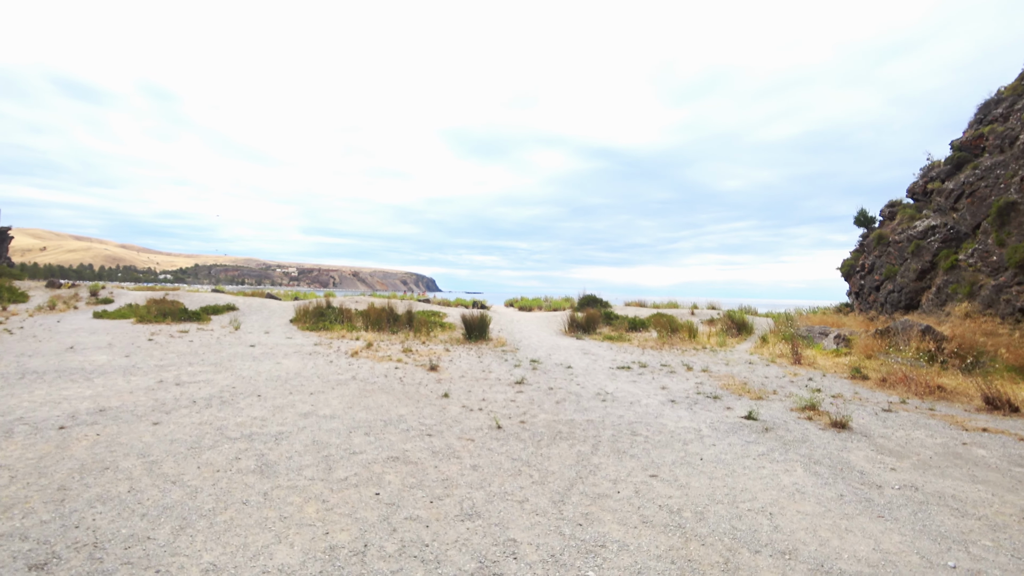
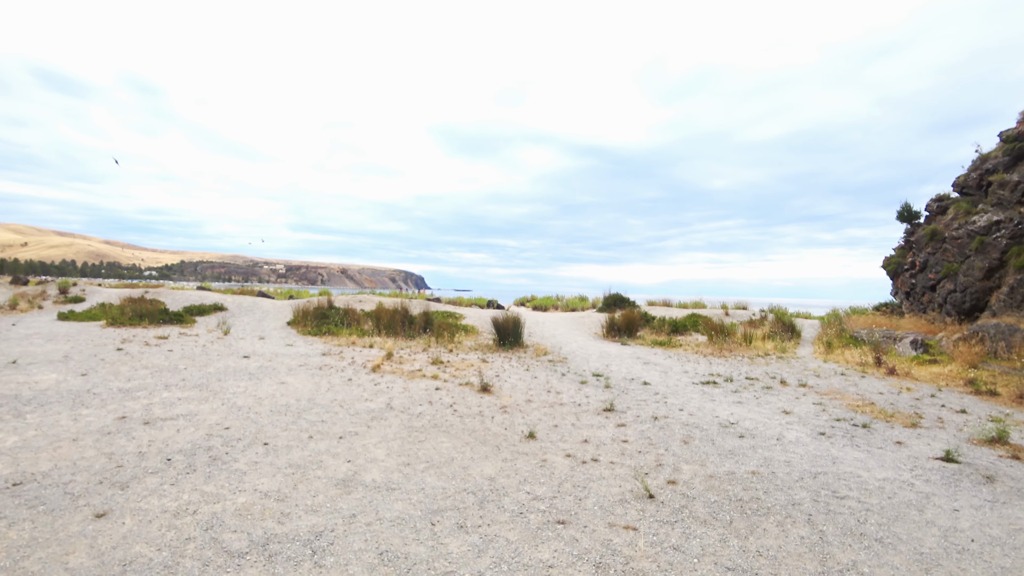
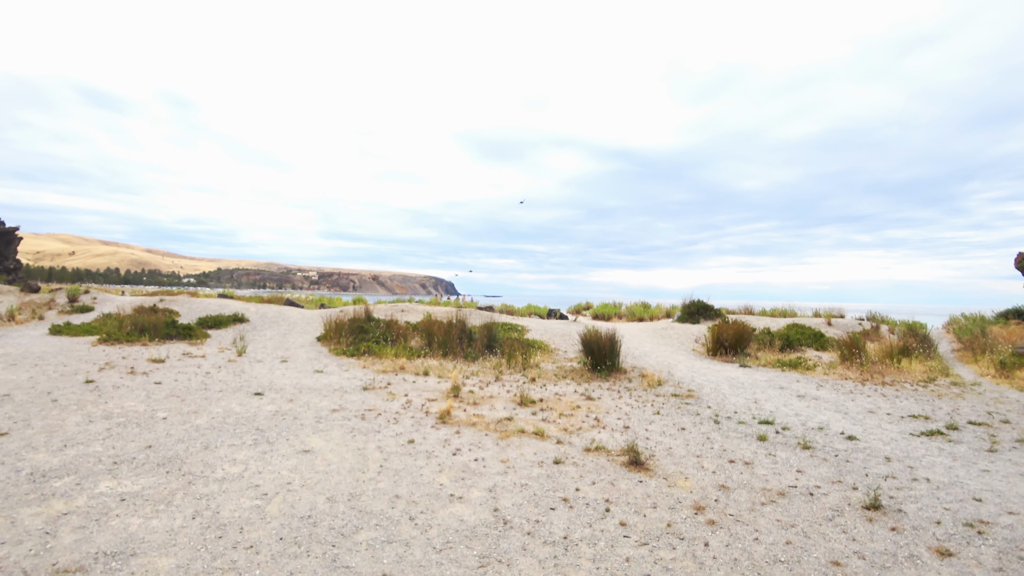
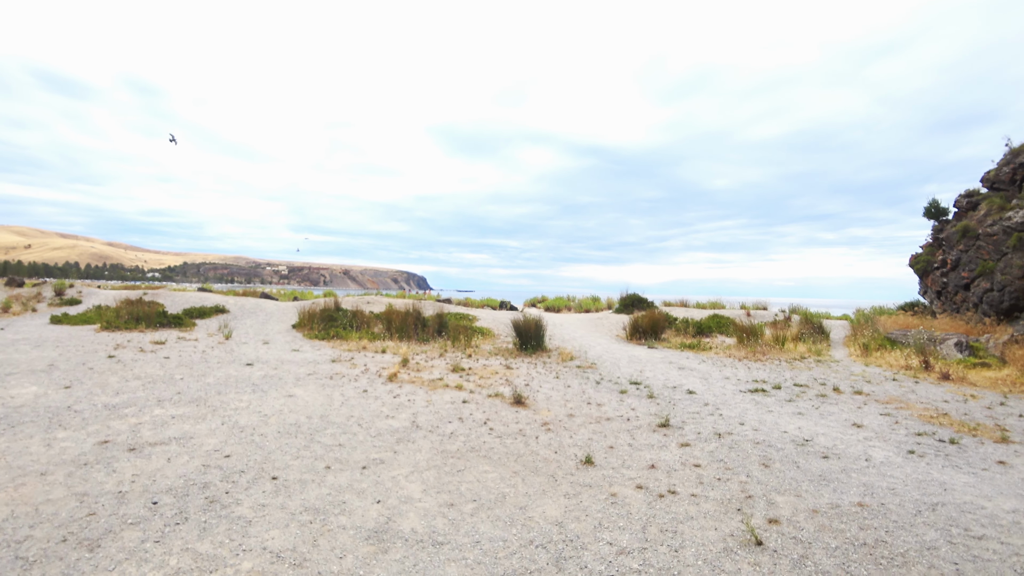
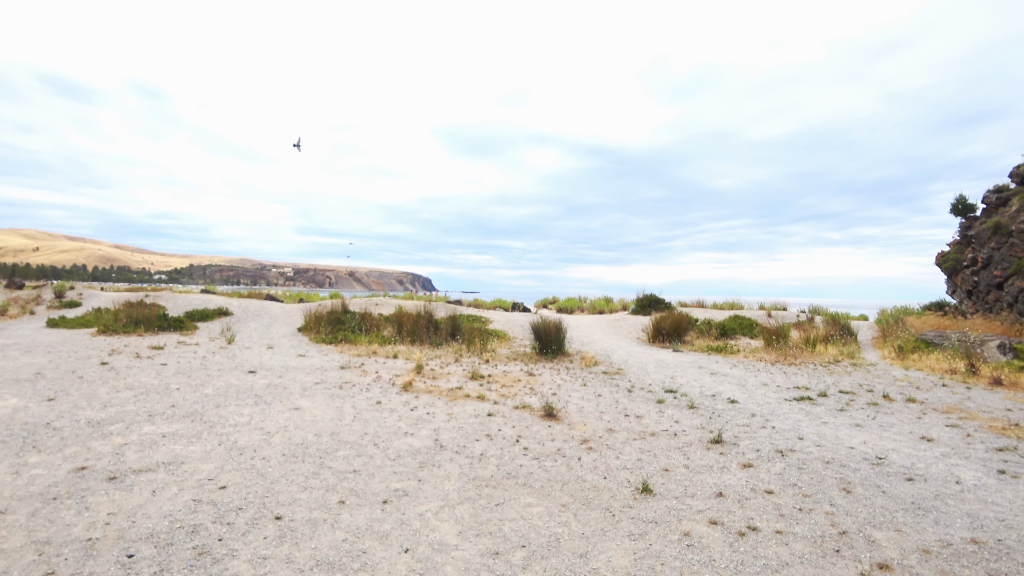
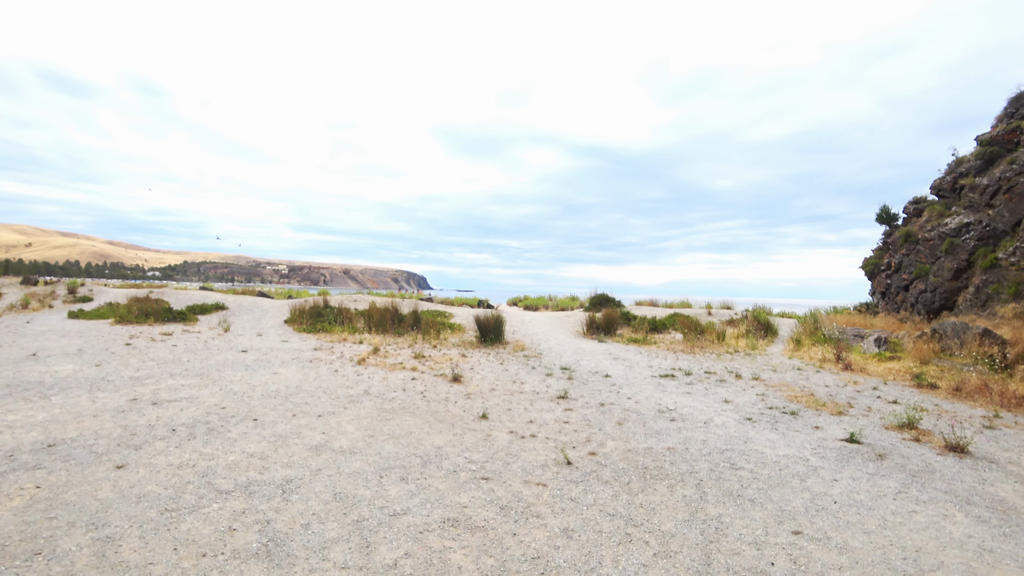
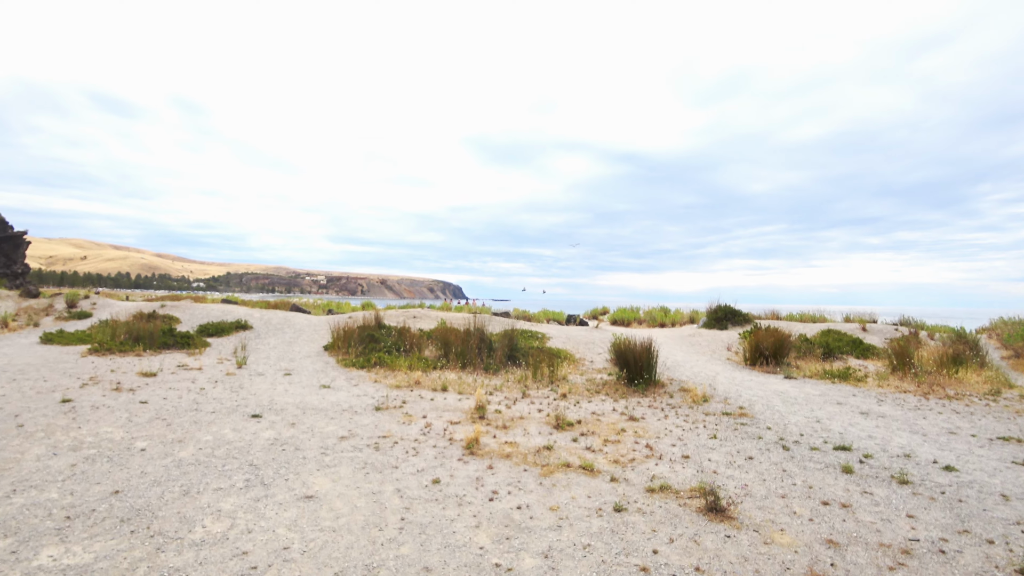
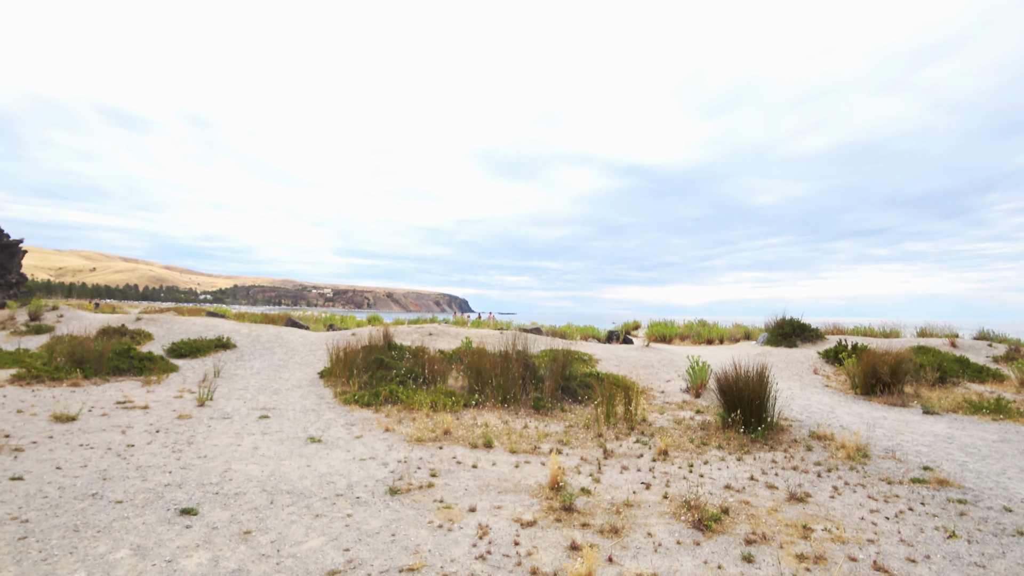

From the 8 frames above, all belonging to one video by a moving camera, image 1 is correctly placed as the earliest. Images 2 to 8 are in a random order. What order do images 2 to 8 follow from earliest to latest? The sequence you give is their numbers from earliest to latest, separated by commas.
6, 2, 4, 5, 3, 7, 8
